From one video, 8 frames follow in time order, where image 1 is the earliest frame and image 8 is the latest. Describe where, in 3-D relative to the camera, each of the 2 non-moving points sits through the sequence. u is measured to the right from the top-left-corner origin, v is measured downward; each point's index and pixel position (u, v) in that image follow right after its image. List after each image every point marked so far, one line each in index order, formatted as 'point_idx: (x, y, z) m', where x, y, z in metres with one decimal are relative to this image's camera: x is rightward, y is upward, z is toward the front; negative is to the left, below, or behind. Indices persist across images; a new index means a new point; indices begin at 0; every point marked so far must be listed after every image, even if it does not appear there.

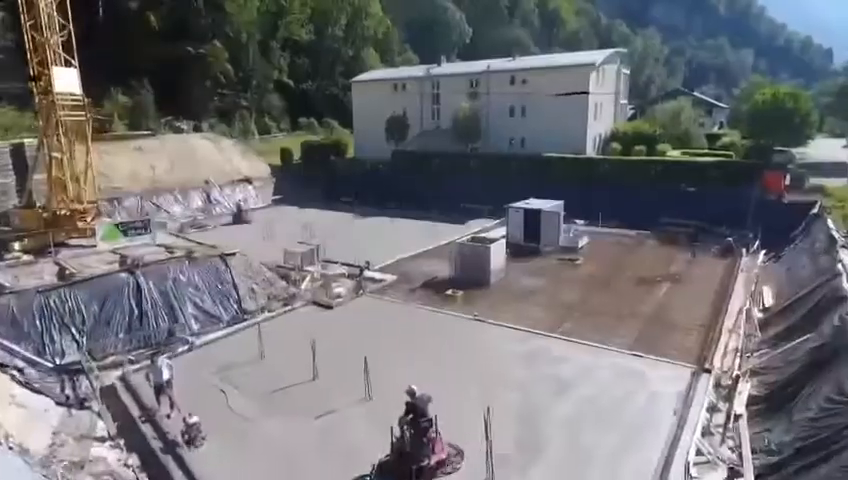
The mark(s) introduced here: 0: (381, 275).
0: (-1.4, -1.2, +17.3) m
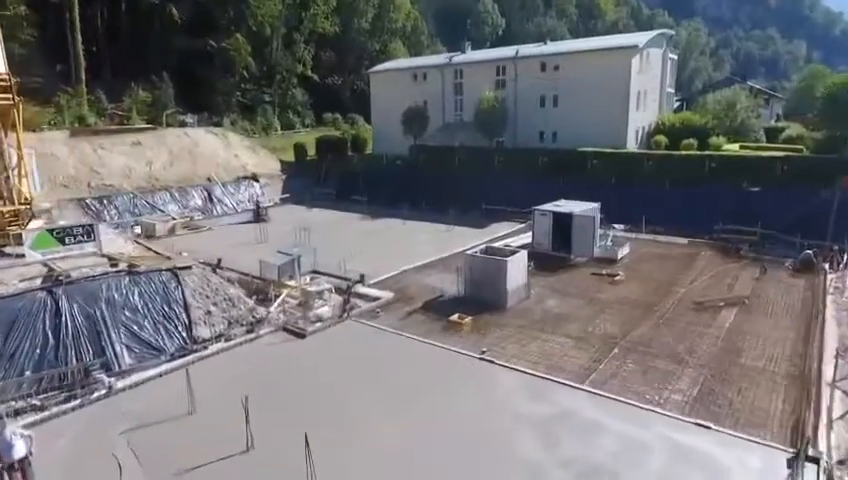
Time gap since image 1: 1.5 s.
0: (-1.3, -1.5, +14.4) m
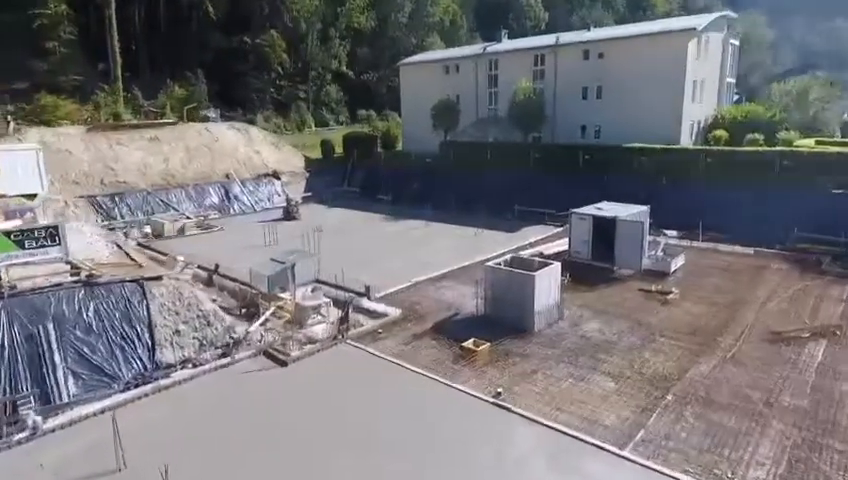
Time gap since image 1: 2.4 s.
0: (-1.0, -1.7, +12.5) m
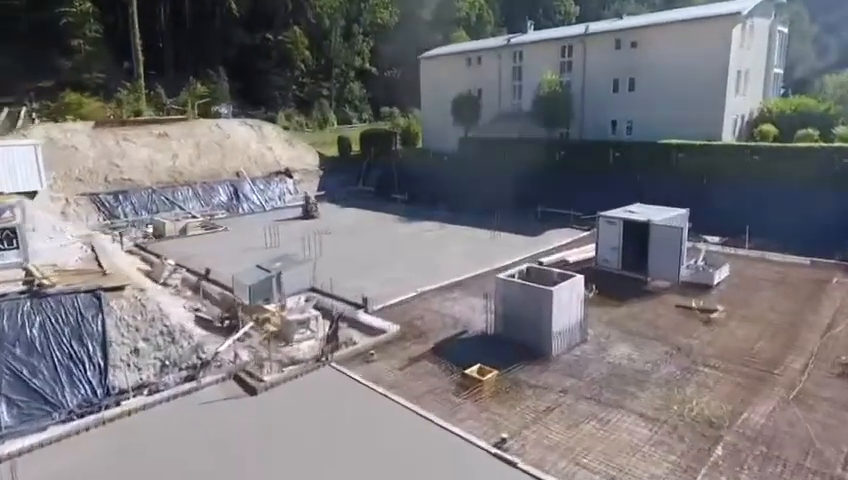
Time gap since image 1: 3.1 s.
0: (-0.9, -1.8, +11.0) m
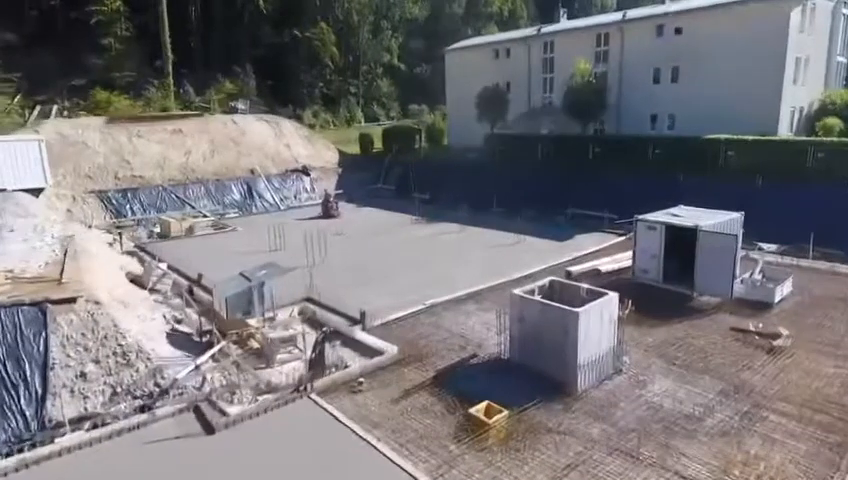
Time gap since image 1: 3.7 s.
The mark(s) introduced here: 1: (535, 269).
0: (-0.9, -1.9, +9.5) m
1: (+3.0, -0.8, +14.0) m
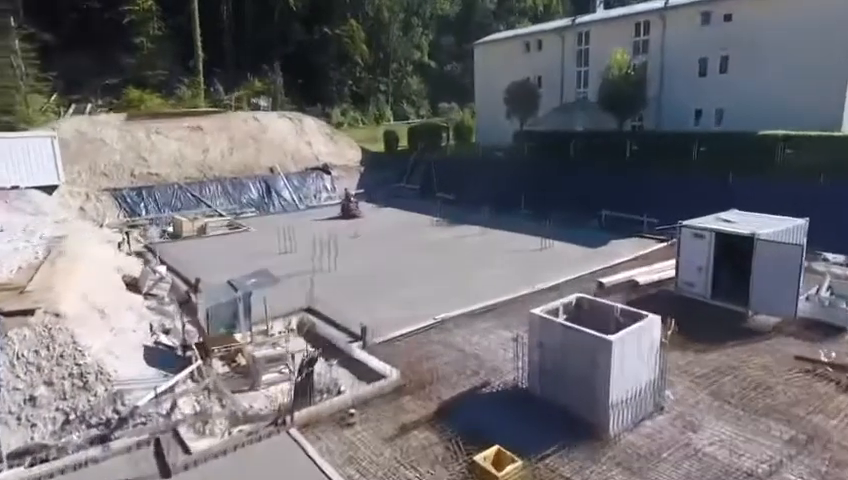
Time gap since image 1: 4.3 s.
0: (-0.8, -2.0, +8.3) m
1: (+3.4, -0.9, +12.6) m
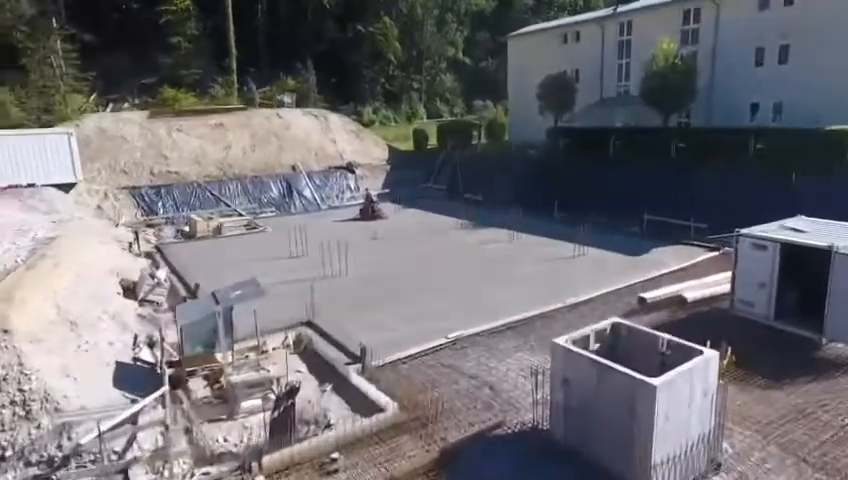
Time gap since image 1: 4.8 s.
0: (-0.7, -2.1, +7.2) m
1: (+3.7, -1.1, +11.2) m
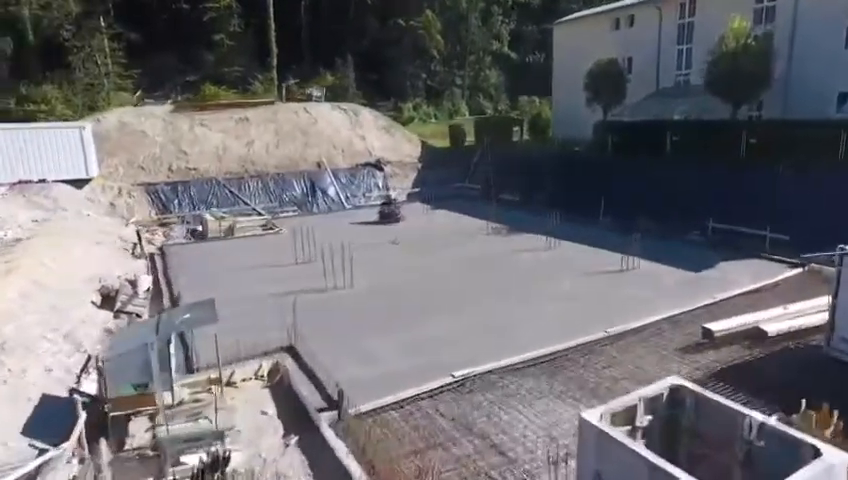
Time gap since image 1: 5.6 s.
0: (-0.9, -2.3, +5.5) m
1: (+3.9, -1.3, +9.0) m
